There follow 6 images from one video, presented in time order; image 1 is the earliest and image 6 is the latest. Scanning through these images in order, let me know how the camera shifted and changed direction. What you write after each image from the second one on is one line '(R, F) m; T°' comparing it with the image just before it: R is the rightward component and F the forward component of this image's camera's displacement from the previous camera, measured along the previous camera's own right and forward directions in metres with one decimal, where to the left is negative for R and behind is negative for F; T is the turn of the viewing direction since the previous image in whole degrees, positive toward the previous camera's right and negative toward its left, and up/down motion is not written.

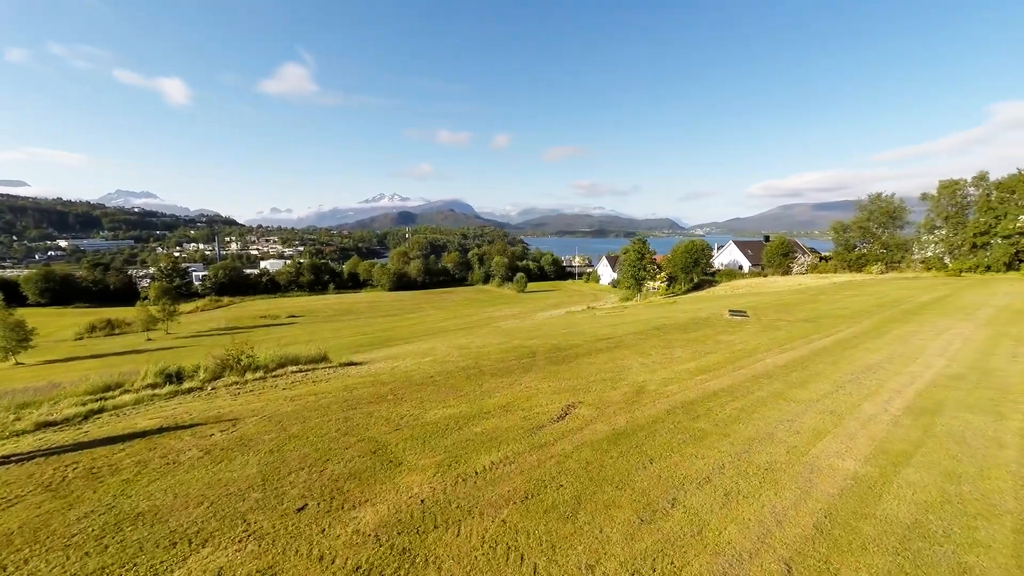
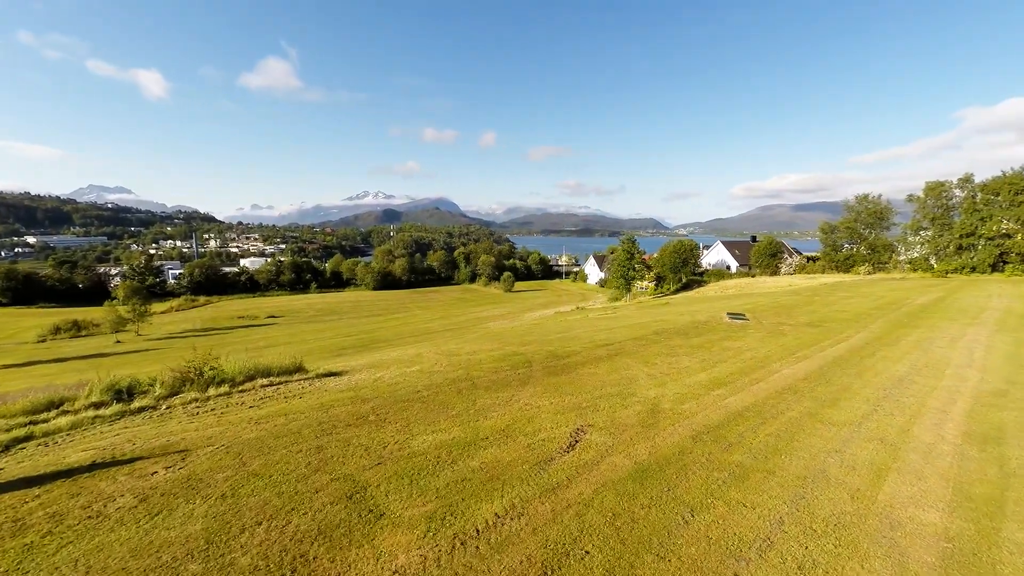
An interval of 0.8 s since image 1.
(-0.2, +1.0) m; +2°
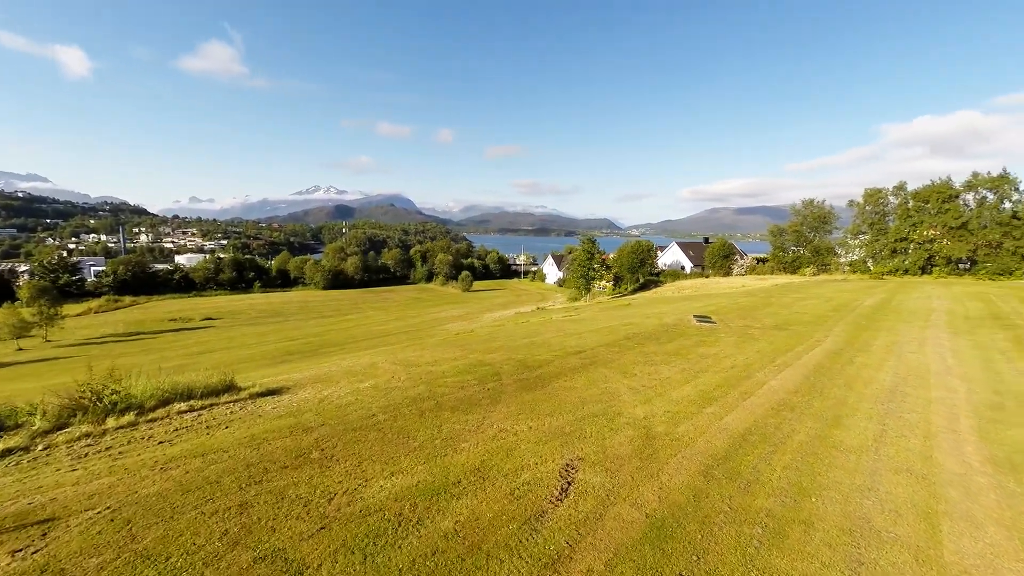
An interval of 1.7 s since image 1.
(-0.3, +1.2) m; +6°
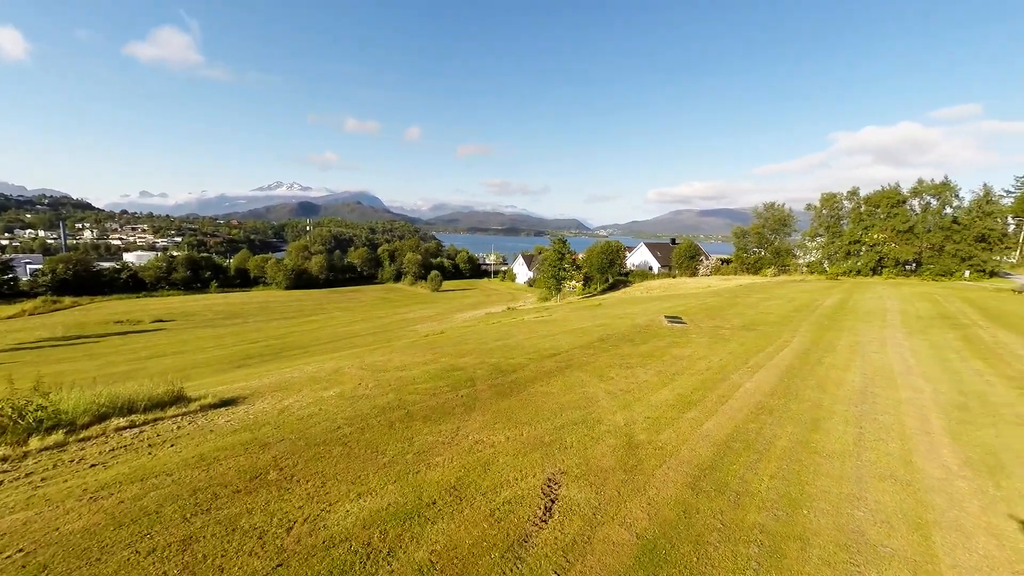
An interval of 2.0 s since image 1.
(-0.1, +0.4) m; +4°
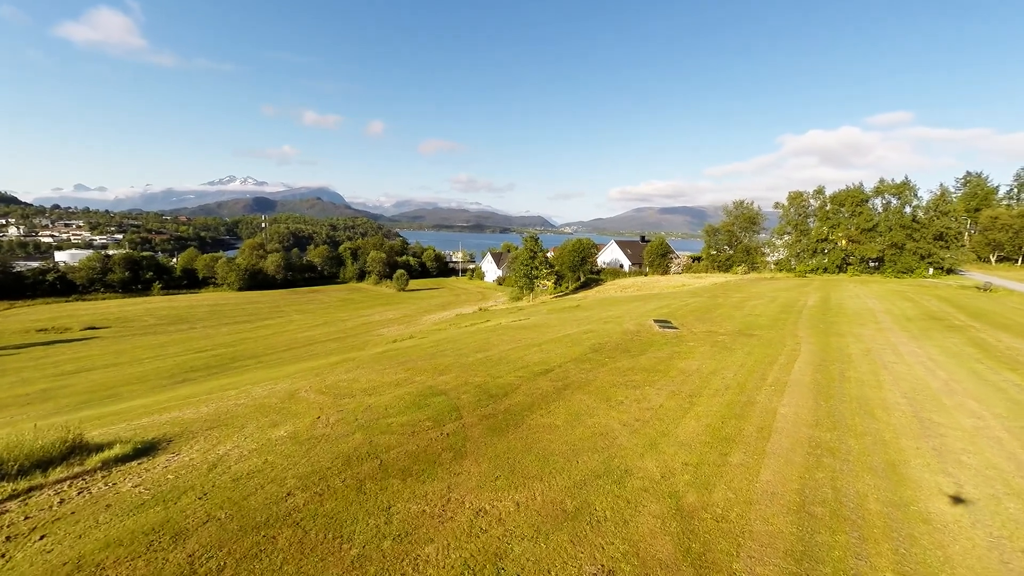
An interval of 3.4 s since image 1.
(-0.5, +1.8) m; +4°
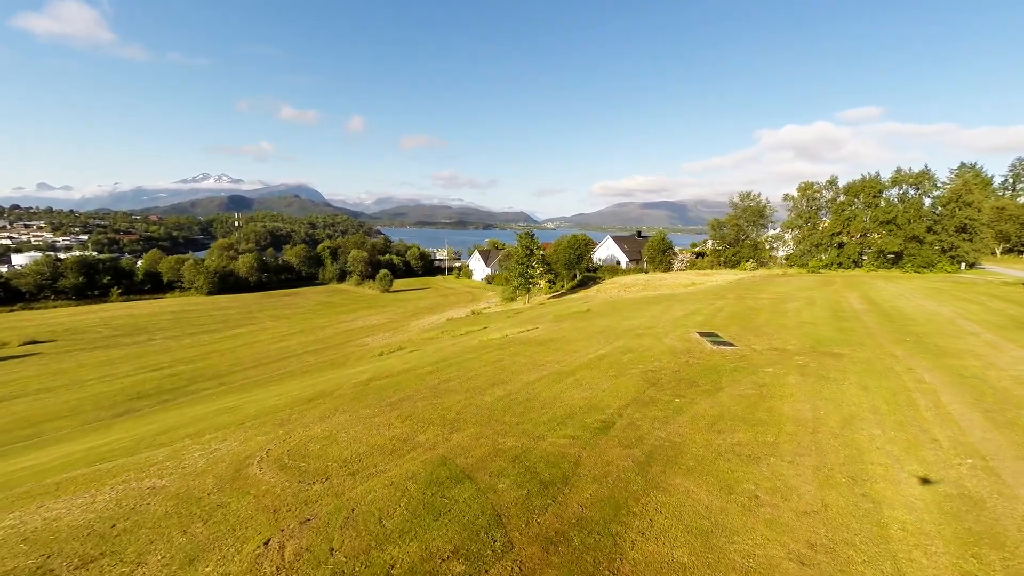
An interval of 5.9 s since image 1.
(-1.2, +3.6) m; +2°
